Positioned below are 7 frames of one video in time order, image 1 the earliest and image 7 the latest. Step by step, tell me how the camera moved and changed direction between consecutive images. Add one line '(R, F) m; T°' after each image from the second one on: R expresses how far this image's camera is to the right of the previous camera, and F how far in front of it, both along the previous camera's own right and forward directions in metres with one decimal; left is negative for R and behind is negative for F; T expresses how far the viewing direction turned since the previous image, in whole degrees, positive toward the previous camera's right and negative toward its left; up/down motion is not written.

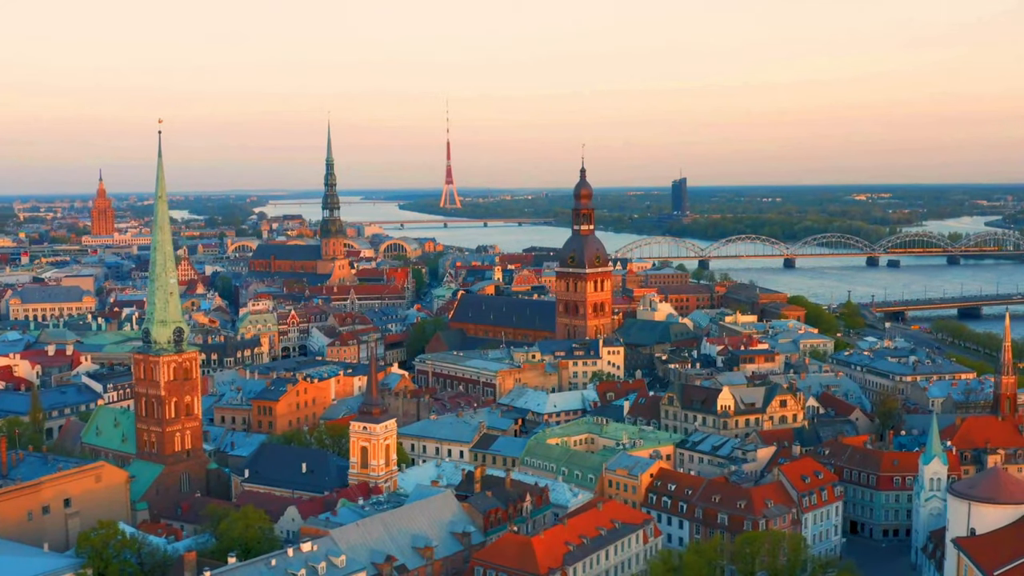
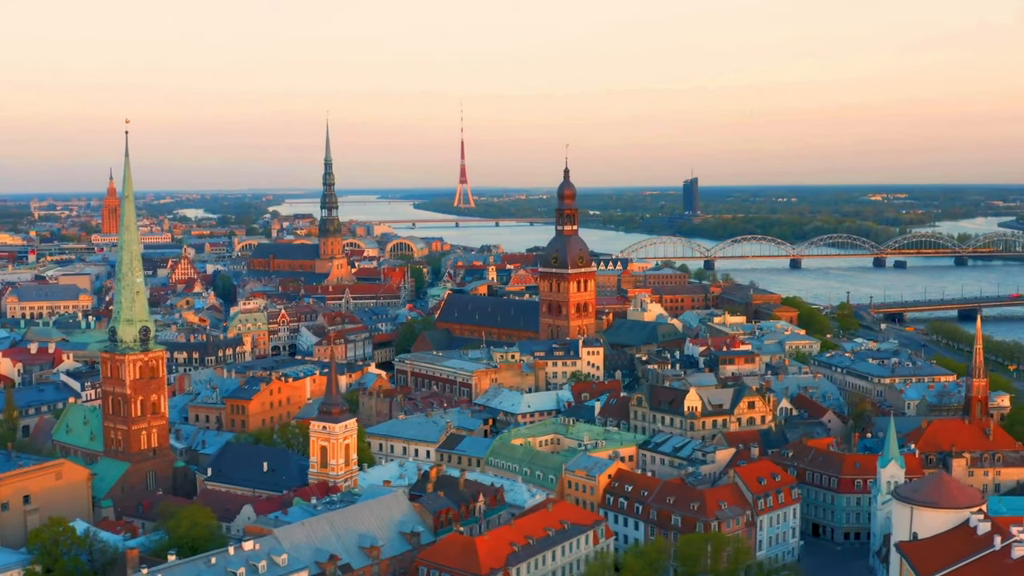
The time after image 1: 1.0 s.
(+2.1, -0.1) m; -1°
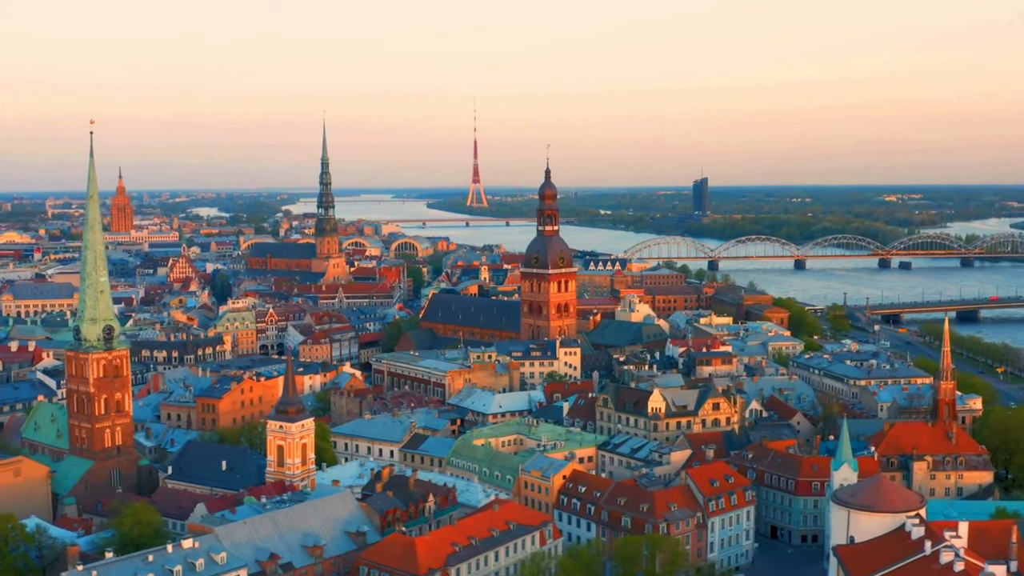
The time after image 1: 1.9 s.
(+2.2, -0.1) m; -1°
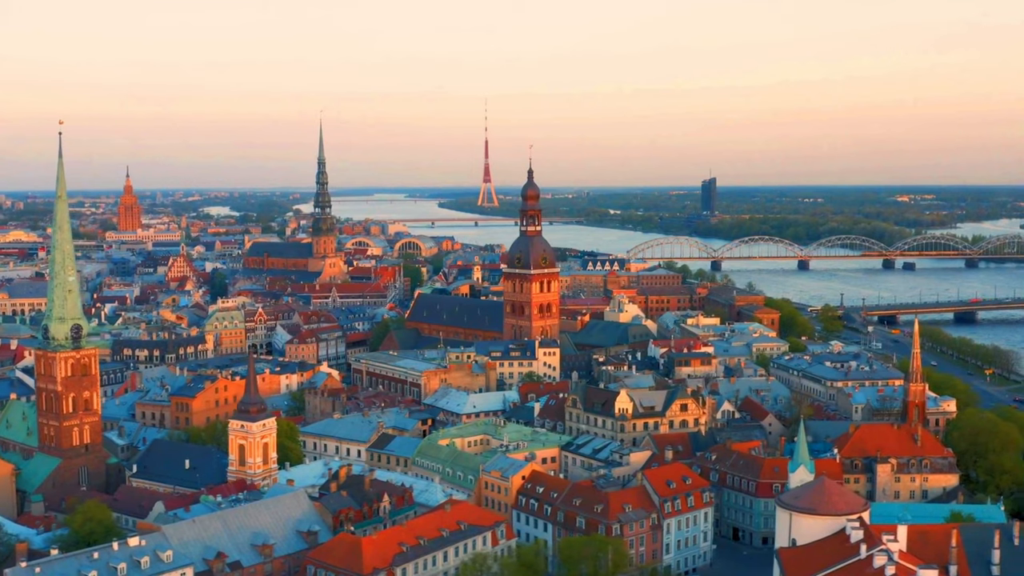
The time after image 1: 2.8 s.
(+2.0, -0.1) m; -1°
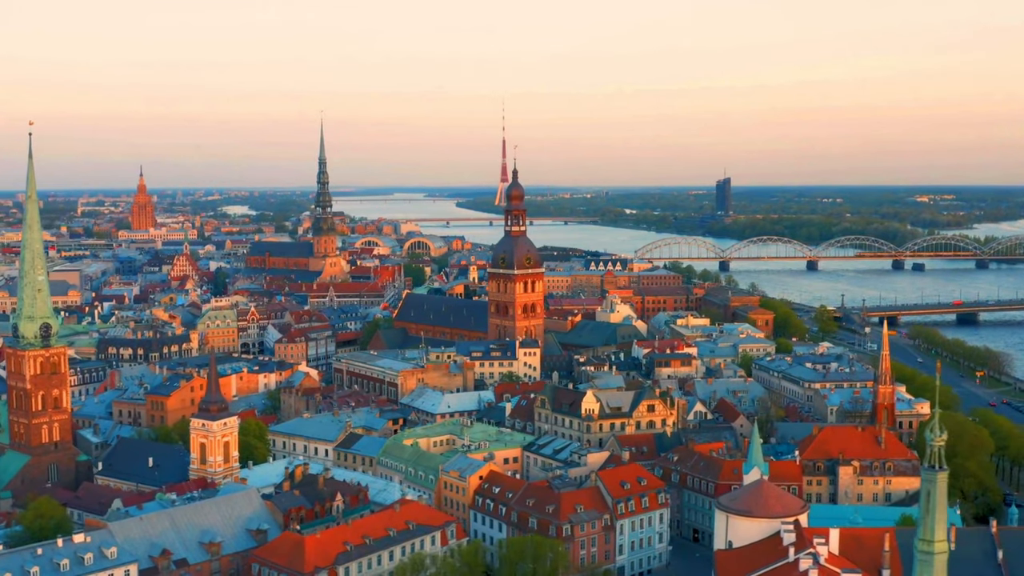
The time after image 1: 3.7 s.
(+2.3, -0.1) m; -1°
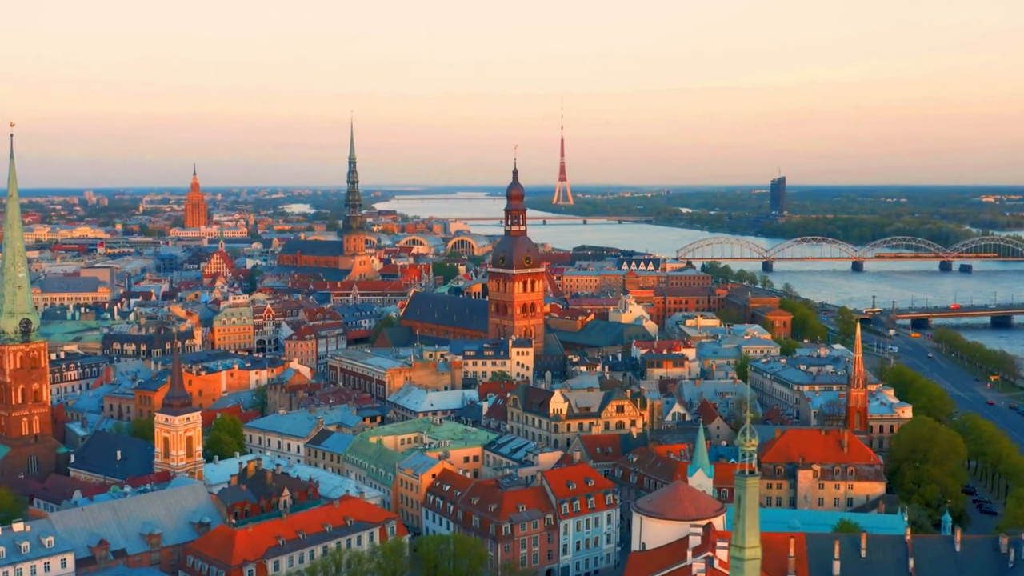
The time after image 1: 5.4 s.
(+4.1, -0.1) m; -4°
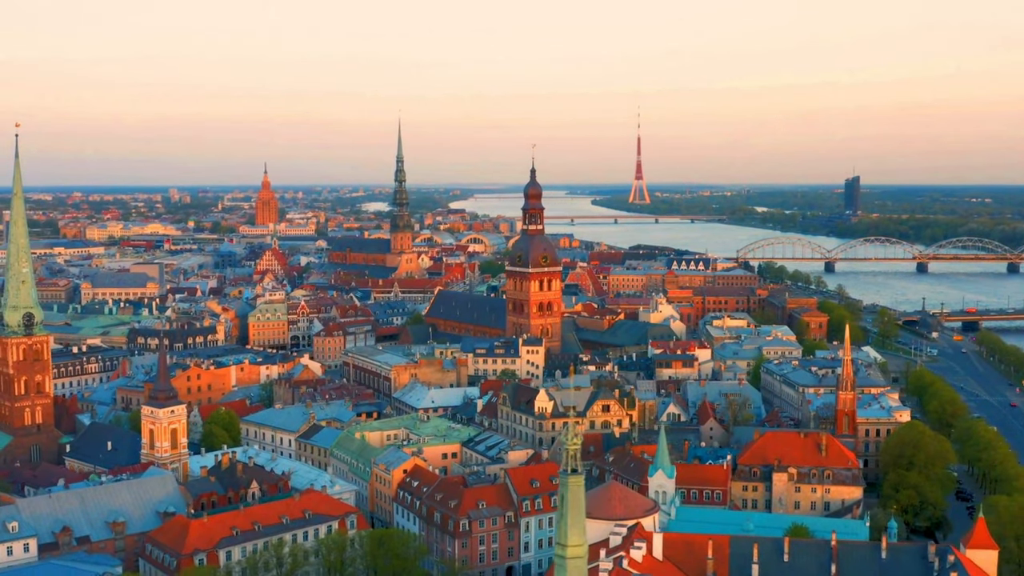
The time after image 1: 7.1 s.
(+4.1, -0.1) m; -4°
